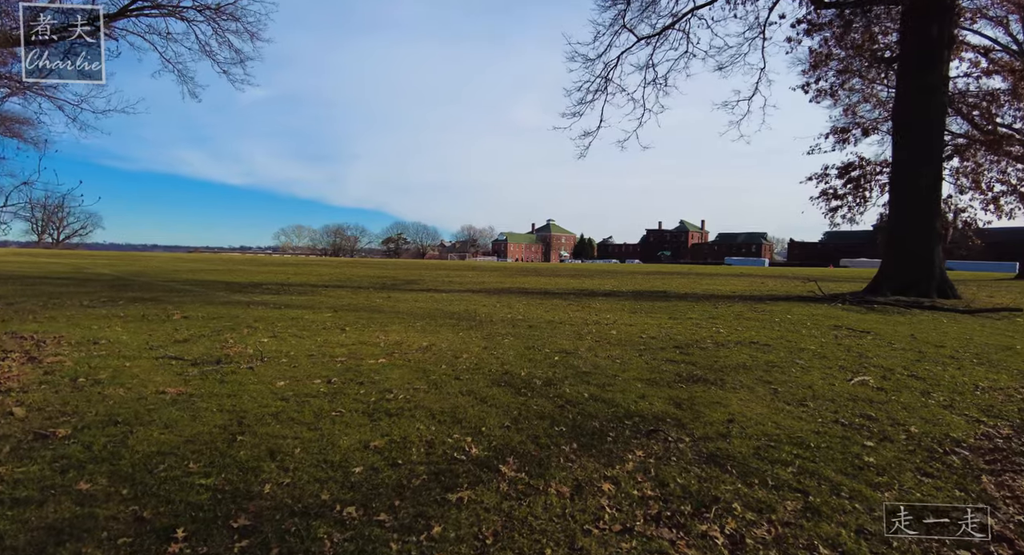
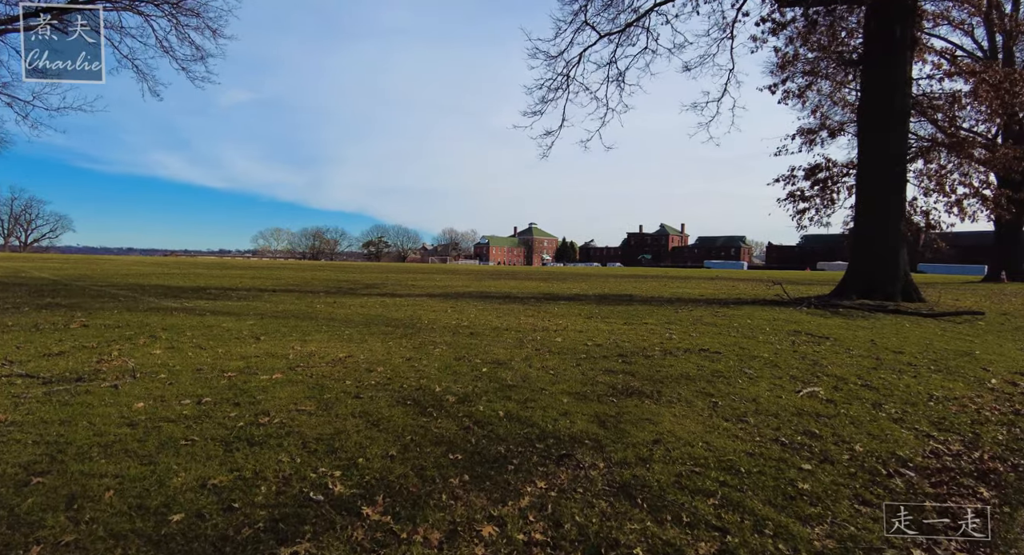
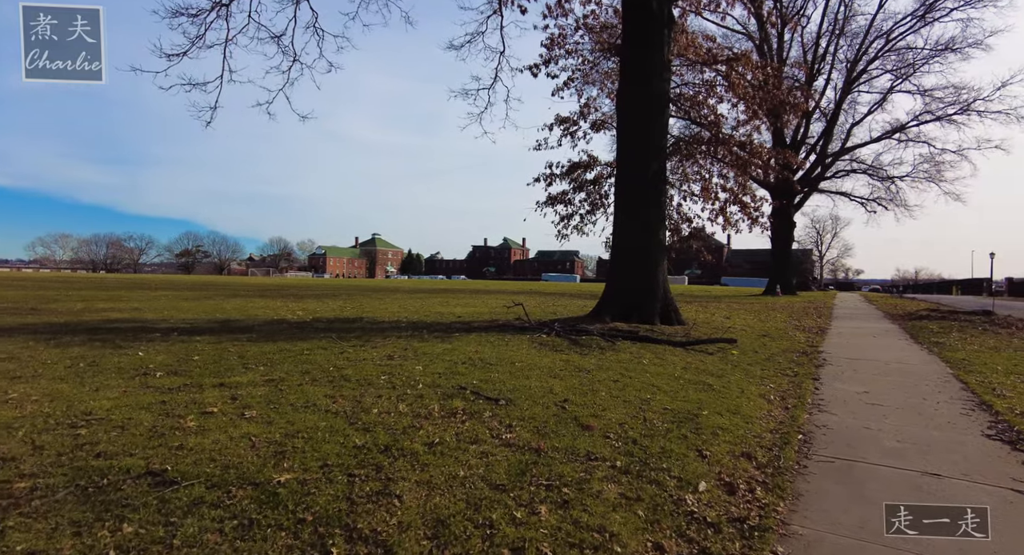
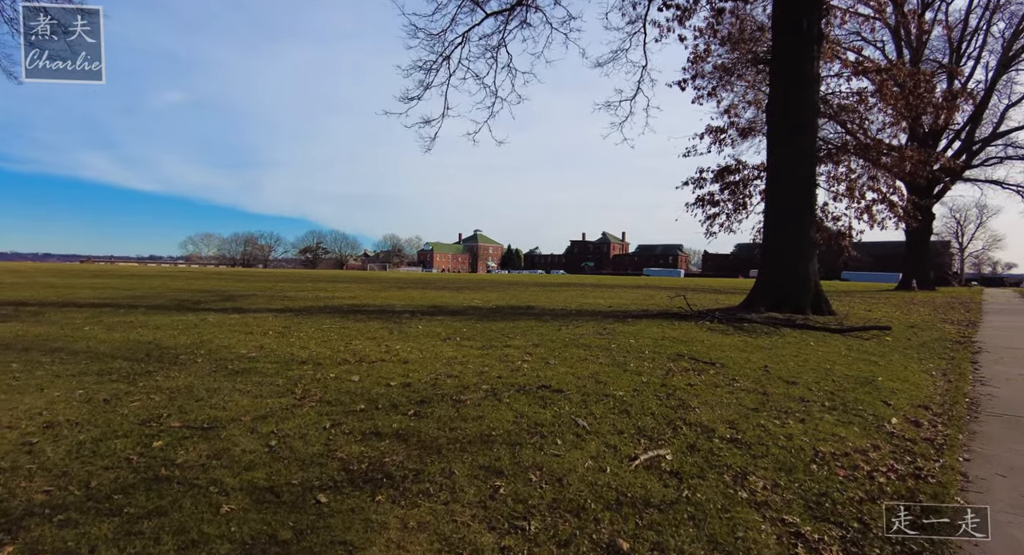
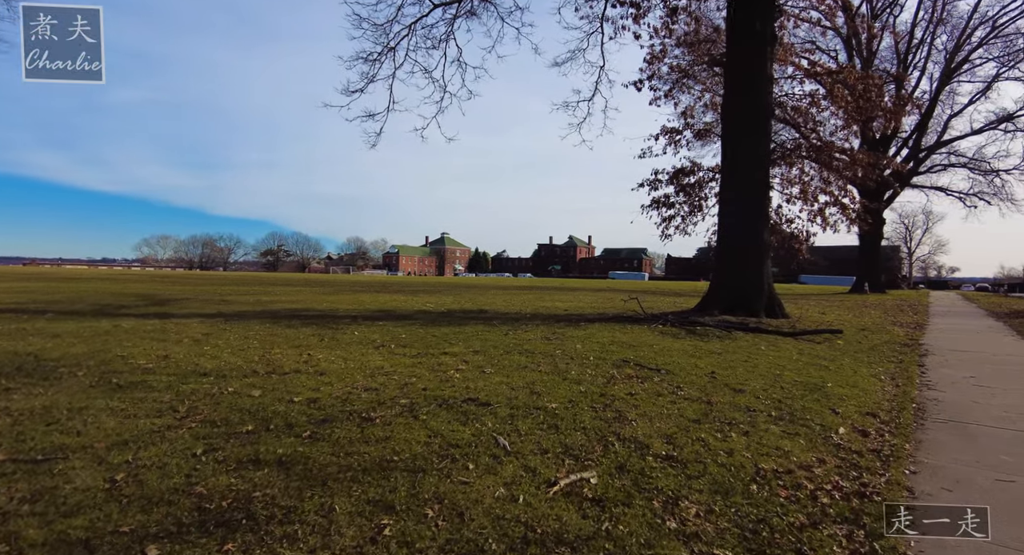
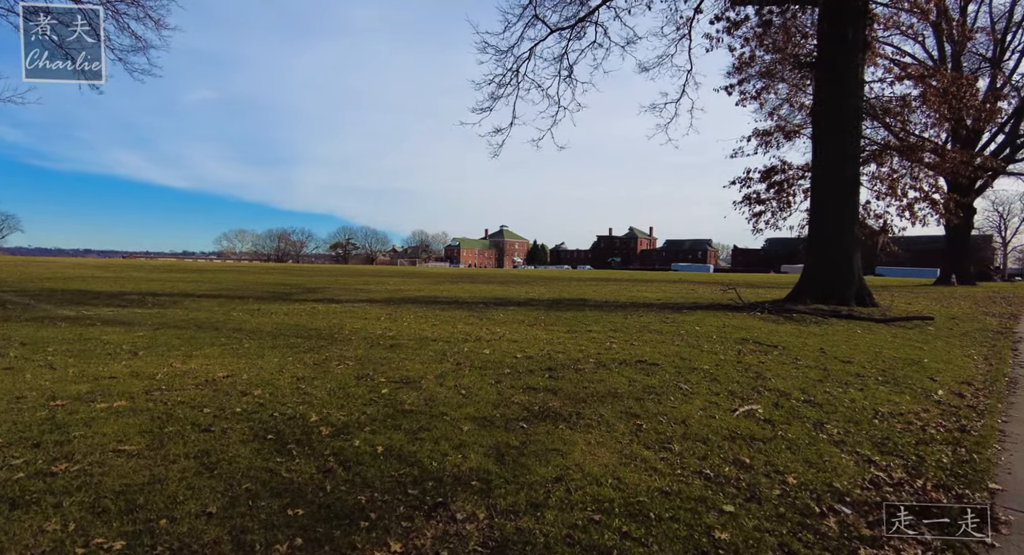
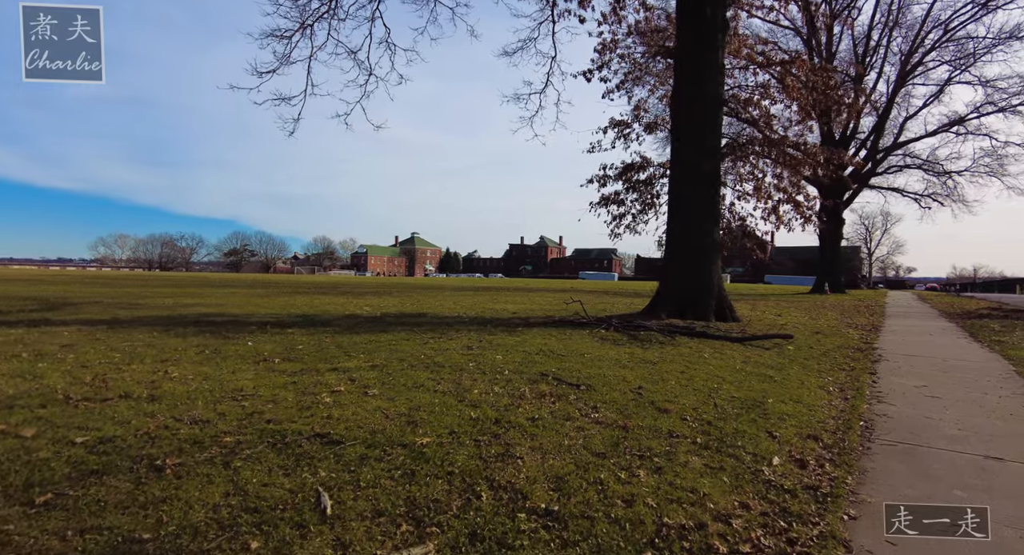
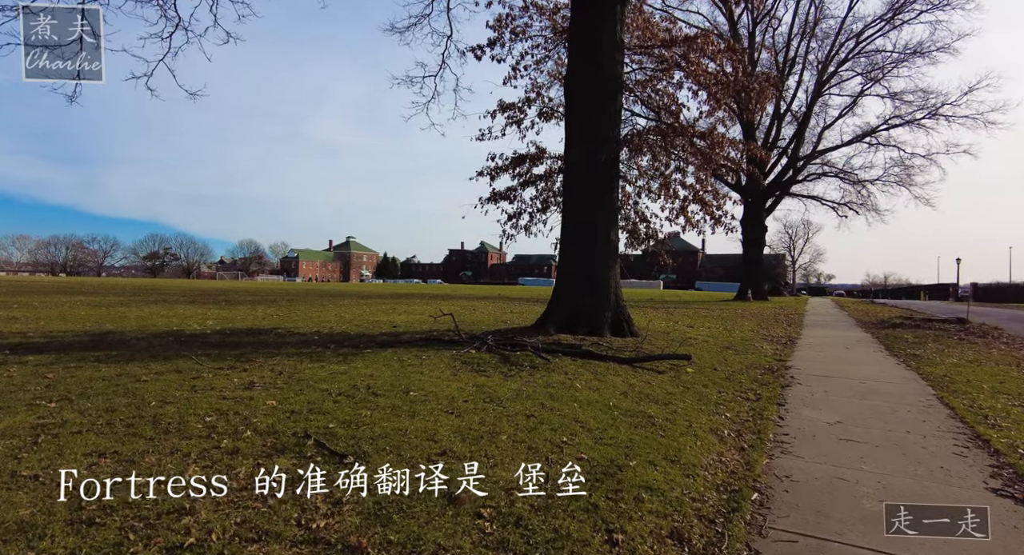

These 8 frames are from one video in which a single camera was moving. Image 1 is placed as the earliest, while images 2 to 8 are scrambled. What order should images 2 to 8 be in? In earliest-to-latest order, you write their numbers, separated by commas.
2, 6, 4, 5, 7, 3, 8
